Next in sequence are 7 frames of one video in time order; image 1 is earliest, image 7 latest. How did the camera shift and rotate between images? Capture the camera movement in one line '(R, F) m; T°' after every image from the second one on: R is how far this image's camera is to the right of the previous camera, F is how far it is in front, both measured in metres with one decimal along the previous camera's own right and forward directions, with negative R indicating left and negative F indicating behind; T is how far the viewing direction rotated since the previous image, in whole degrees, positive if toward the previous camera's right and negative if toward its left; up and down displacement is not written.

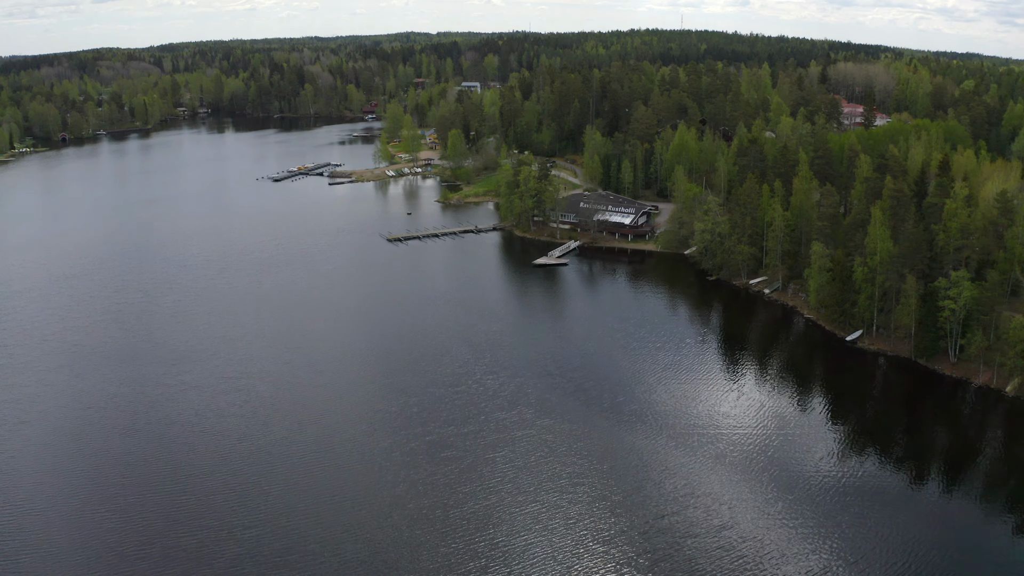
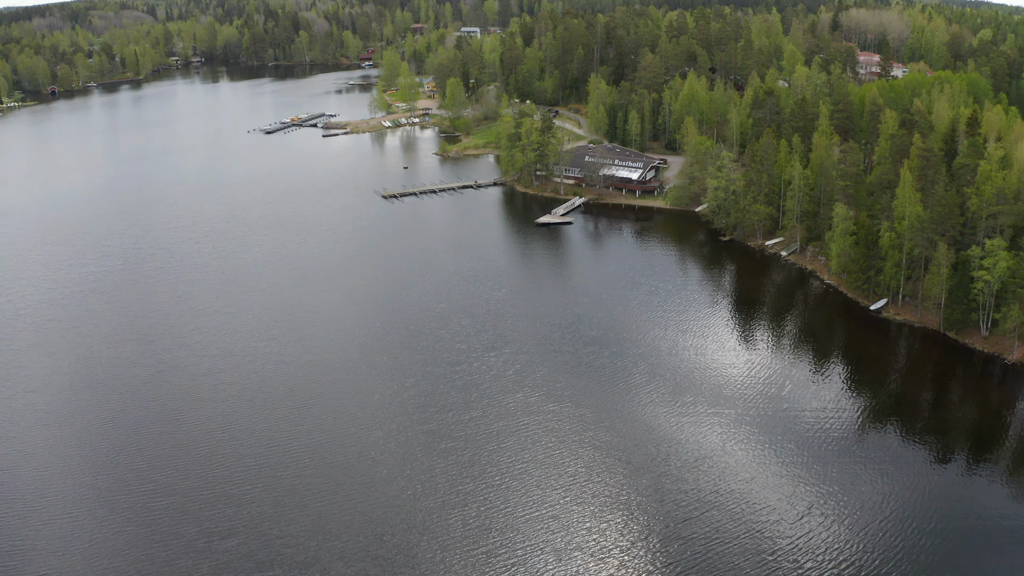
(-0.2, +3.2) m; 0°
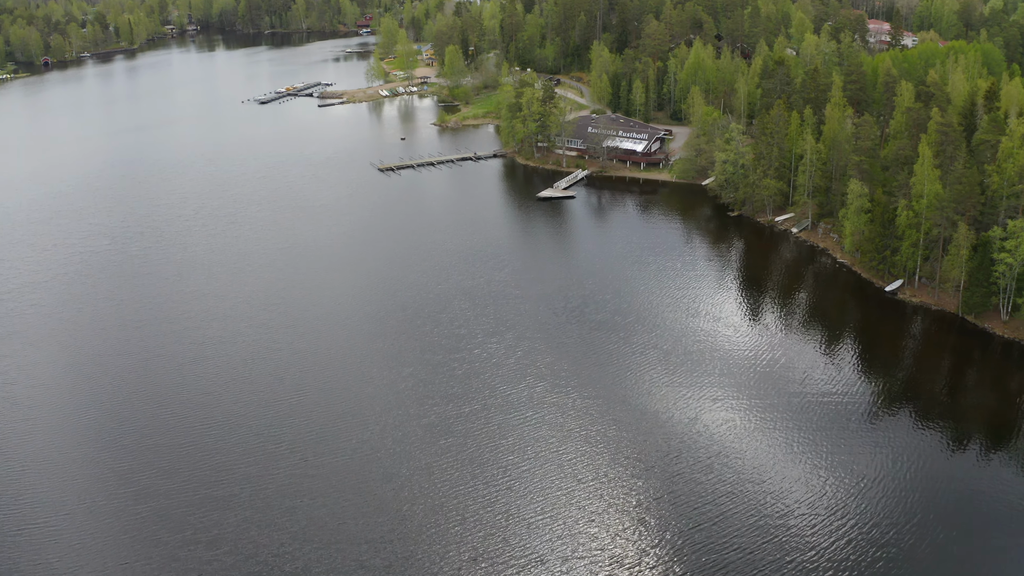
(-0.1, +1.8) m; 0°
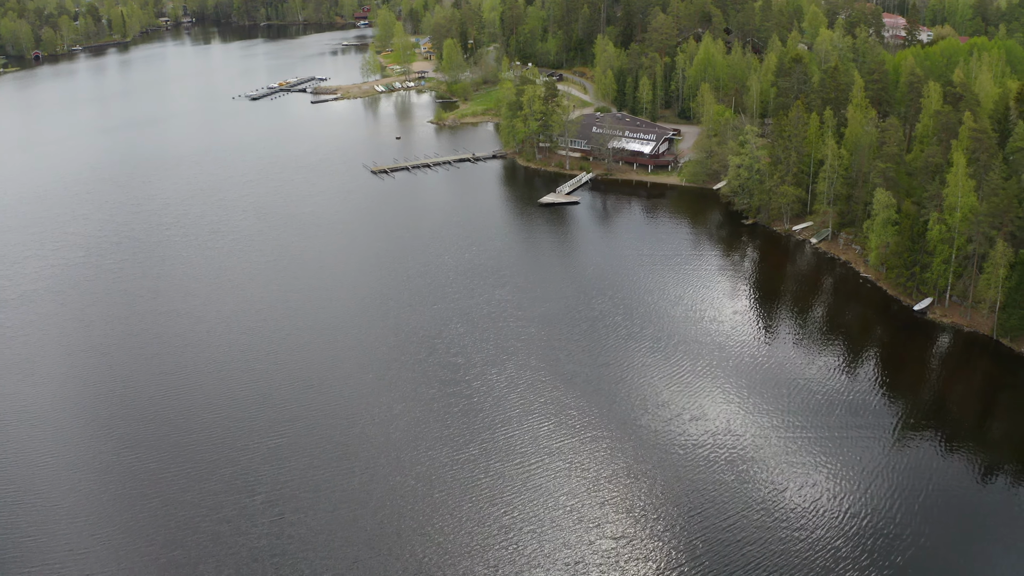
(0.0, +3.7) m; 0°
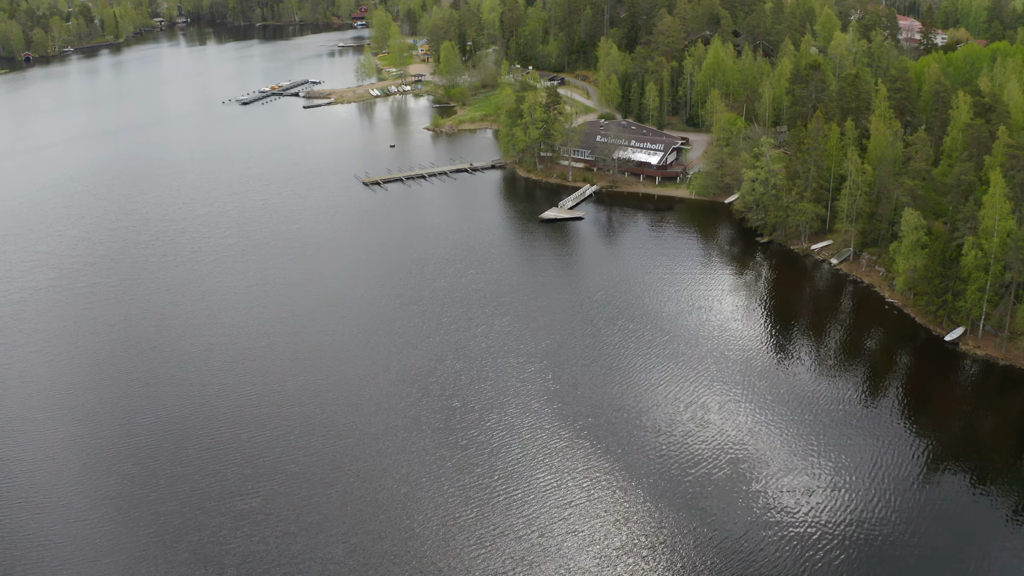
(0.0, +3.8) m; 0°
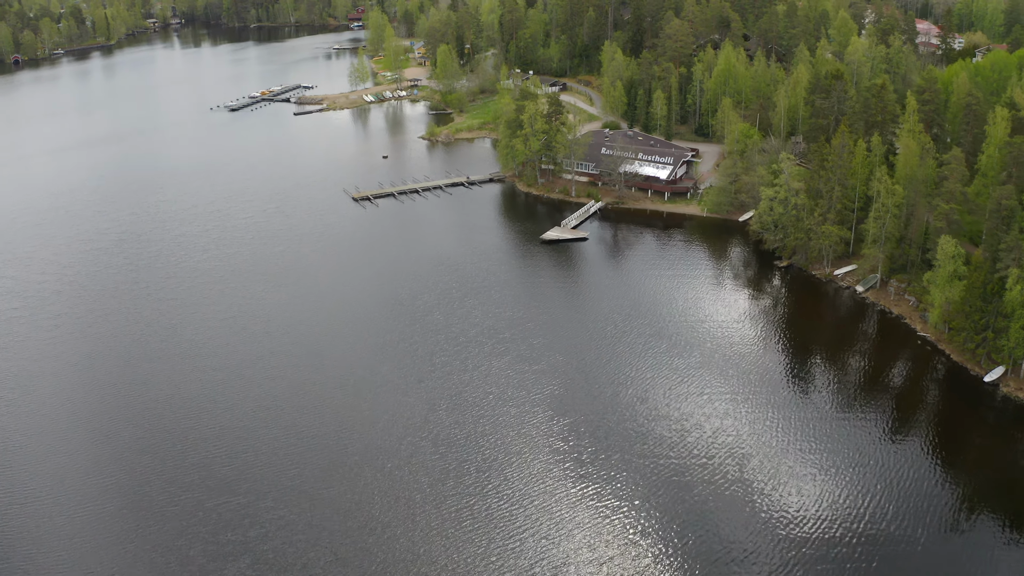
(+0.1, +4.3) m; 0°
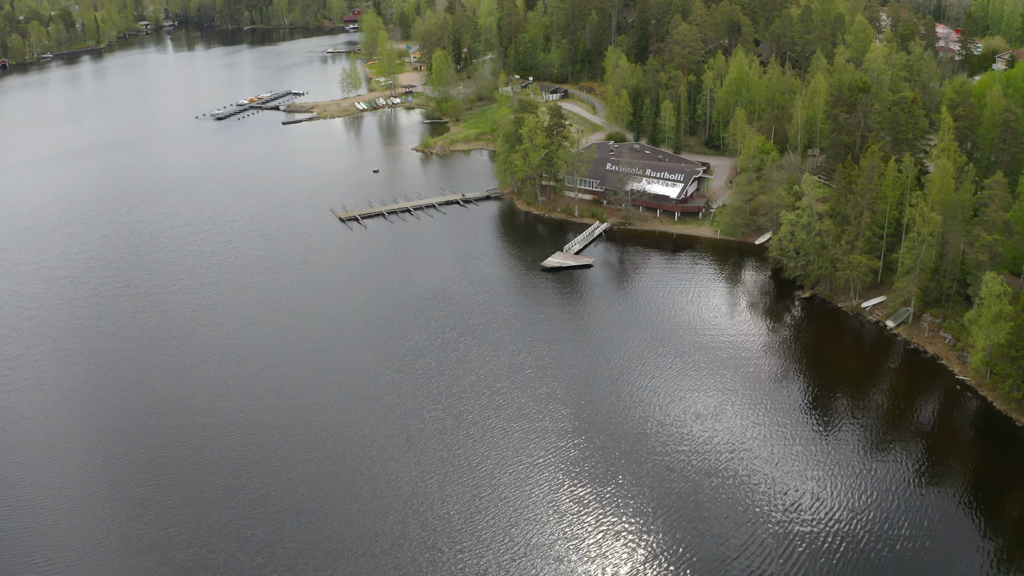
(+0.2, +4.5) m; 0°
